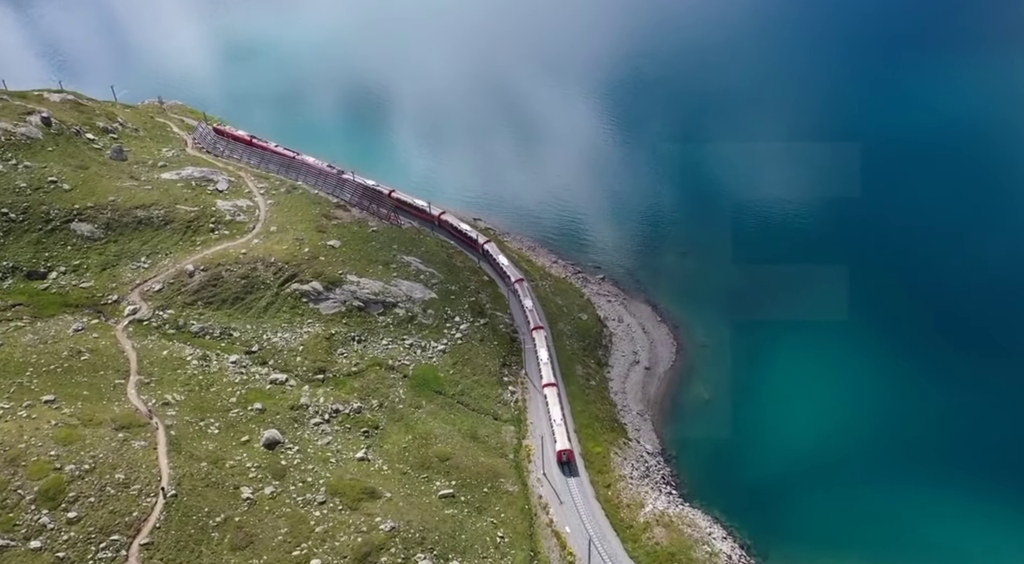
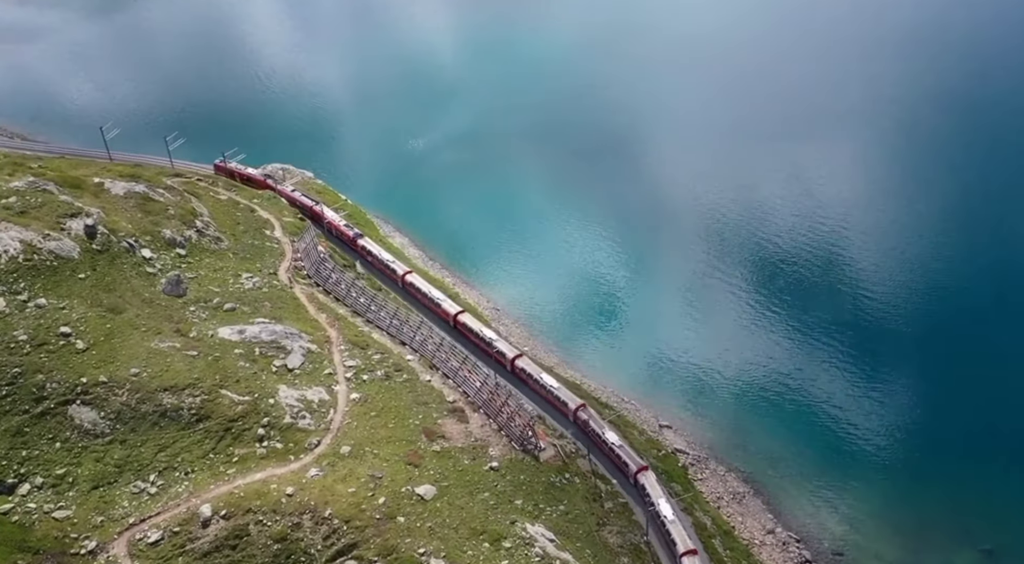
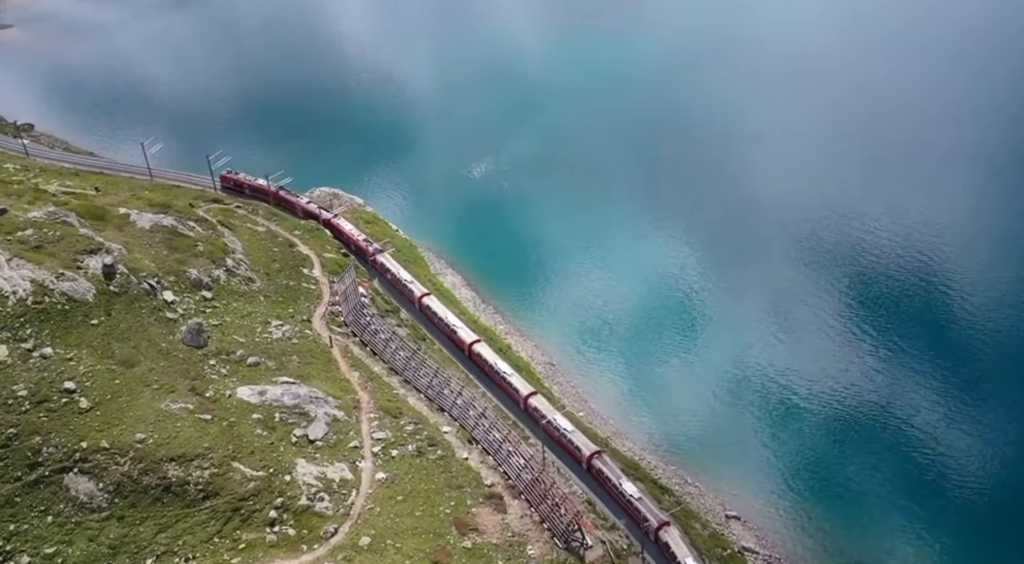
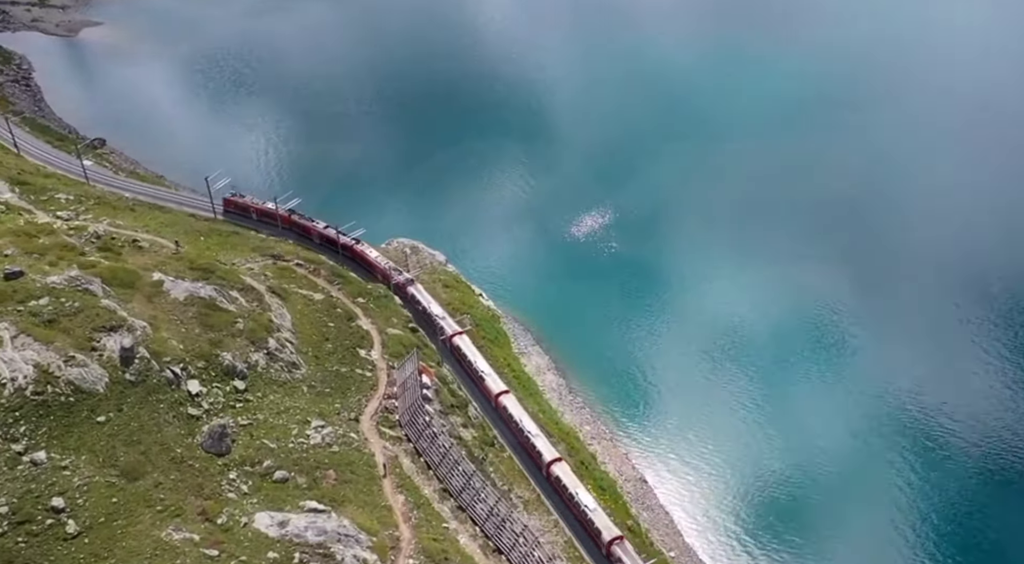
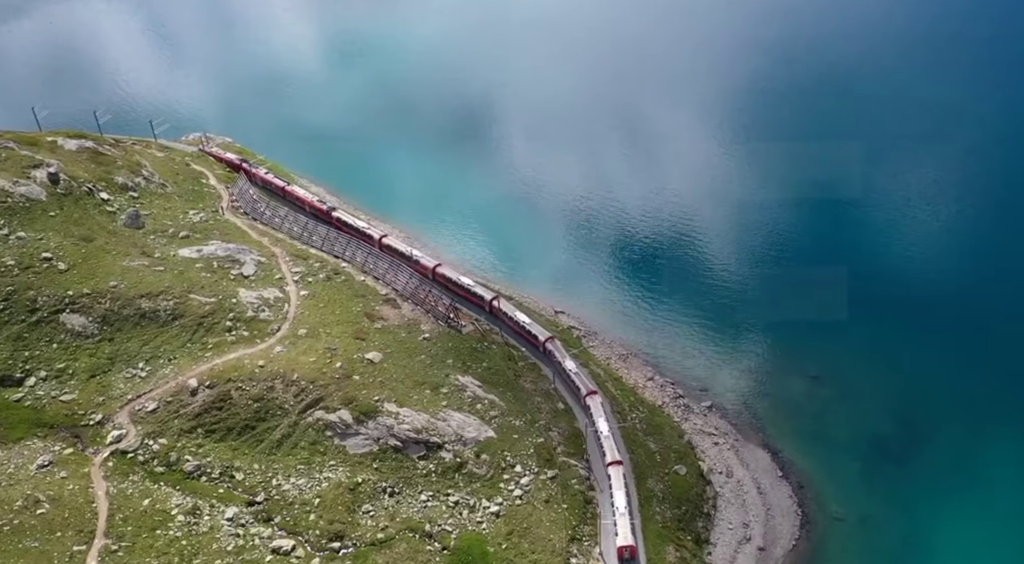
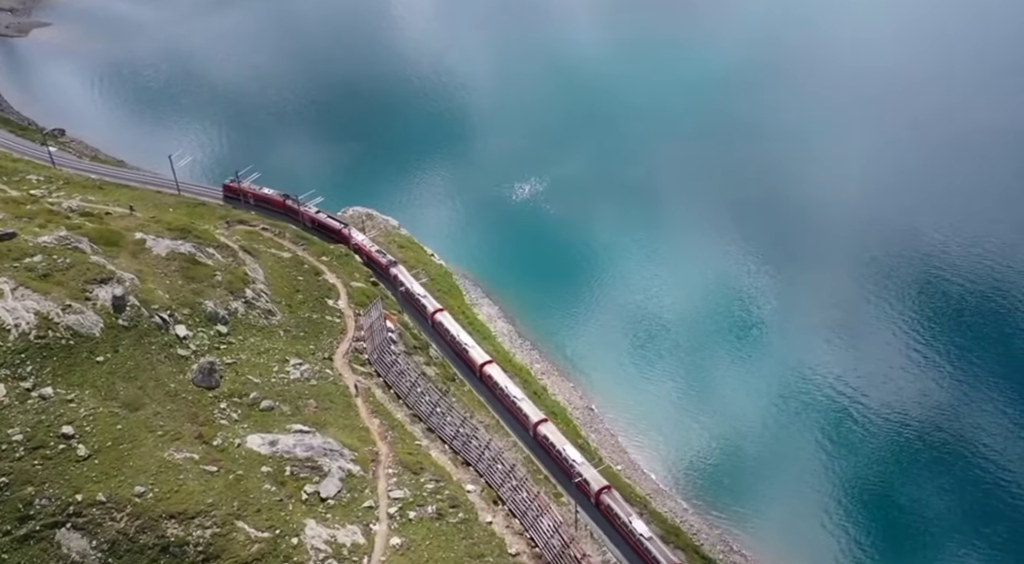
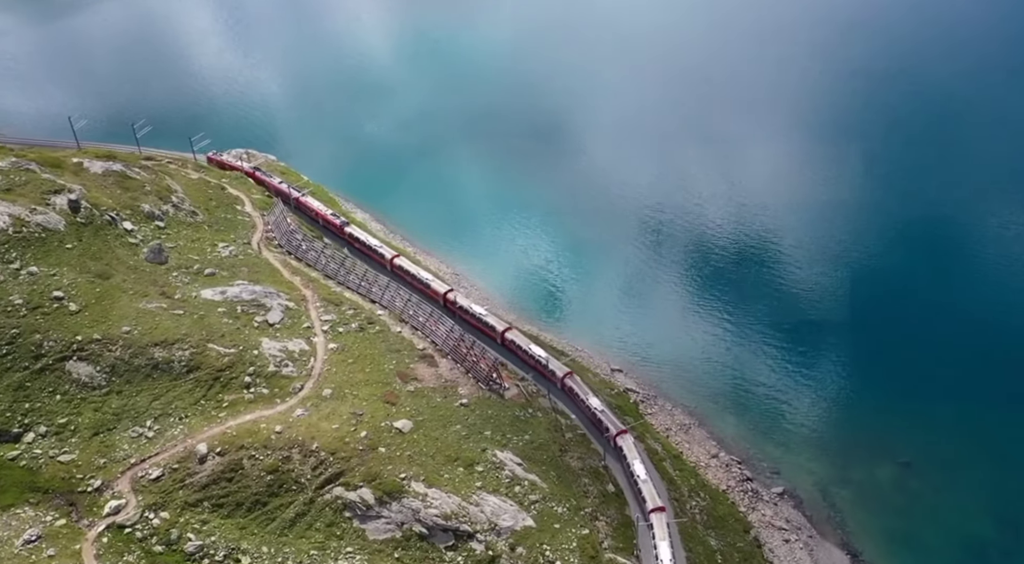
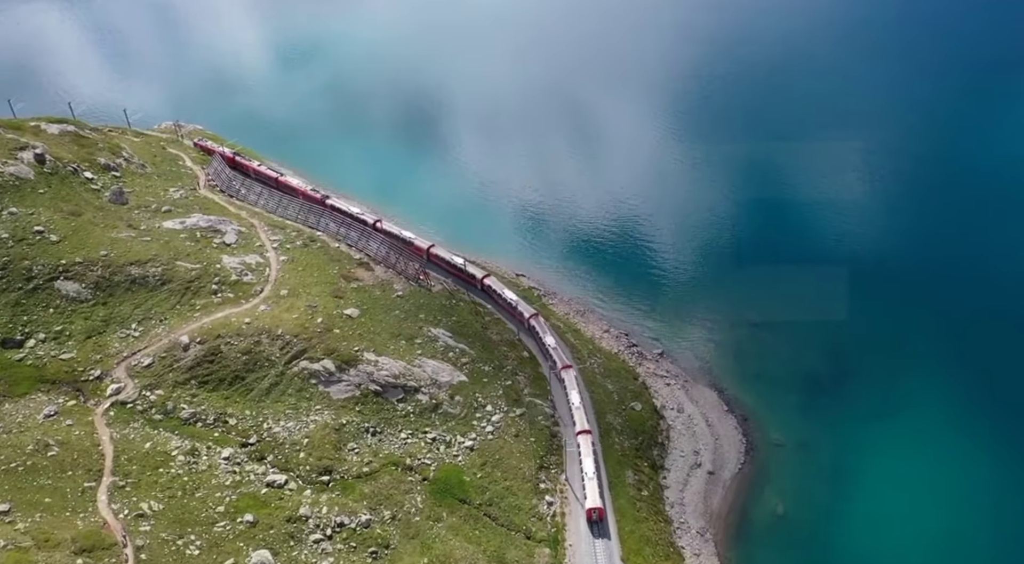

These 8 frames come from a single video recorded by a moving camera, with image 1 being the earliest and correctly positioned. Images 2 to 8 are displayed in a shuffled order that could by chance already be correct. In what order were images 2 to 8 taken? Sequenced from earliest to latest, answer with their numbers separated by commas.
8, 5, 7, 2, 3, 6, 4
